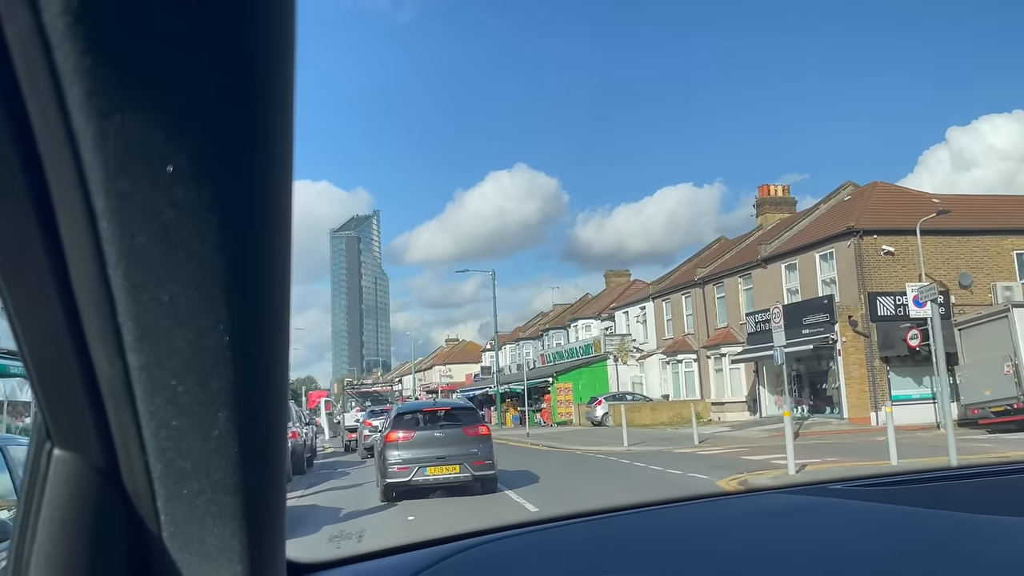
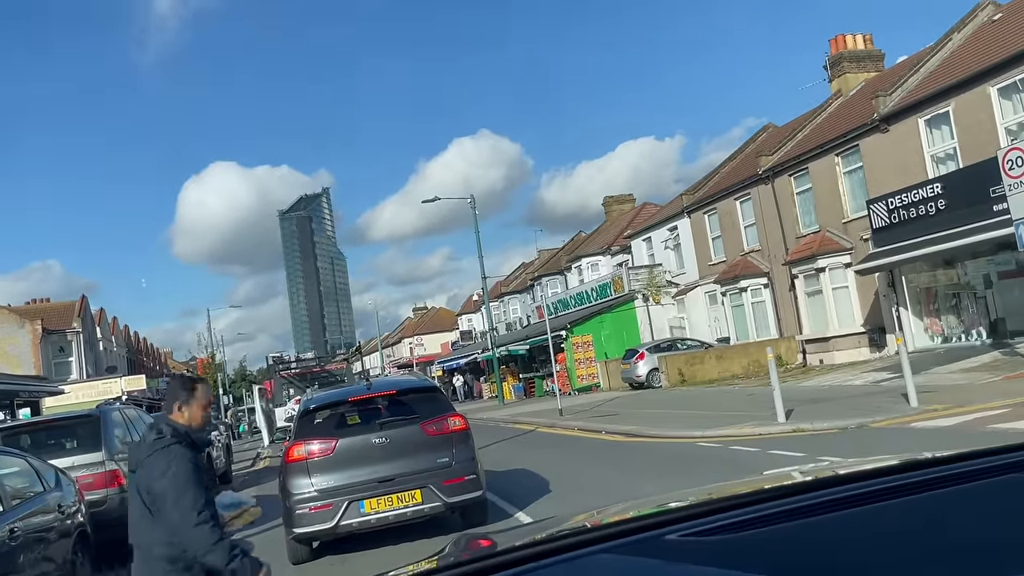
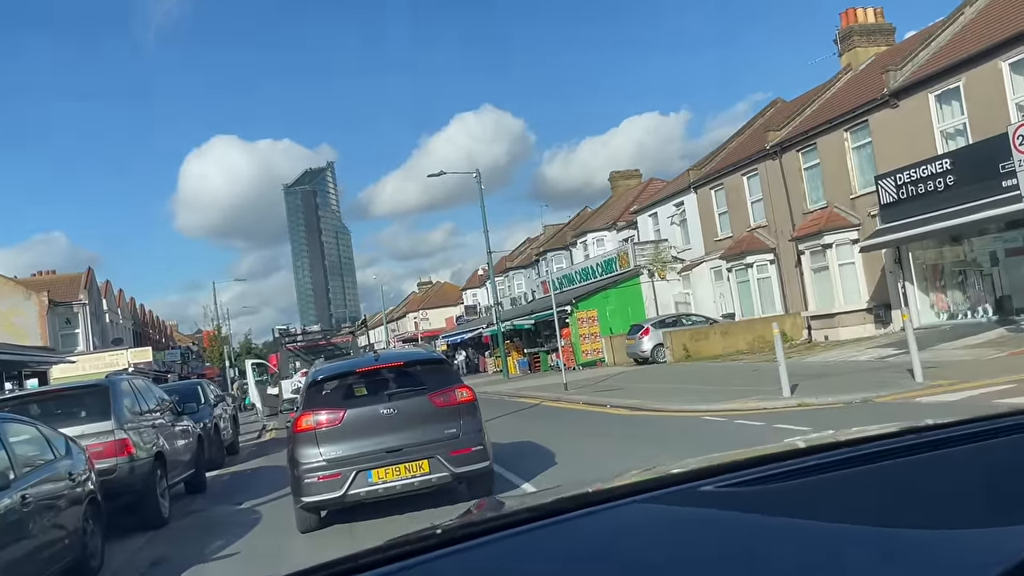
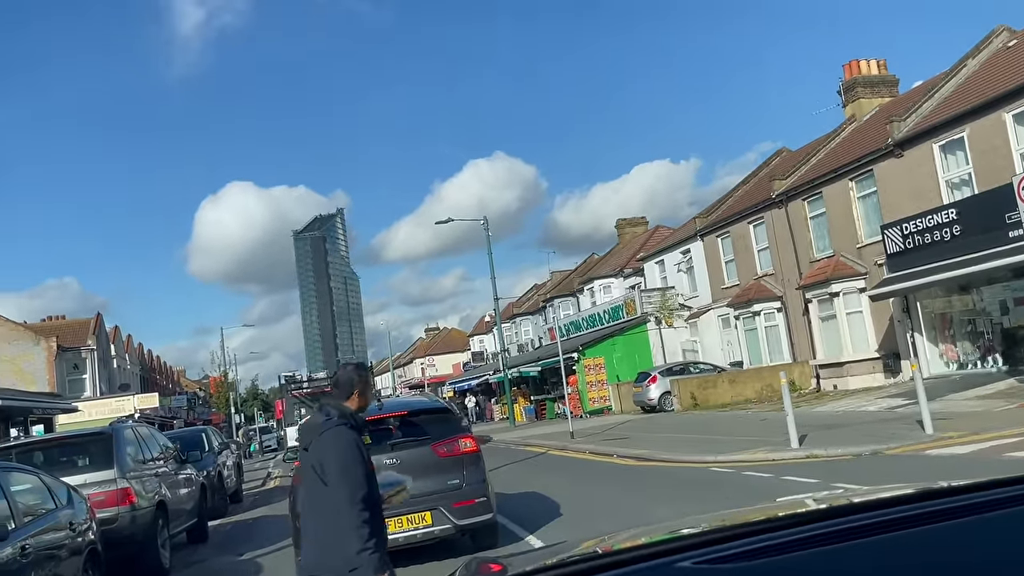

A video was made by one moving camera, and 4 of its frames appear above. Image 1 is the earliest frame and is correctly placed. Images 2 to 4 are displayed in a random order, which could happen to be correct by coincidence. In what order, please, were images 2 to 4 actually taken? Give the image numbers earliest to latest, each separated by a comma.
3, 2, 4
